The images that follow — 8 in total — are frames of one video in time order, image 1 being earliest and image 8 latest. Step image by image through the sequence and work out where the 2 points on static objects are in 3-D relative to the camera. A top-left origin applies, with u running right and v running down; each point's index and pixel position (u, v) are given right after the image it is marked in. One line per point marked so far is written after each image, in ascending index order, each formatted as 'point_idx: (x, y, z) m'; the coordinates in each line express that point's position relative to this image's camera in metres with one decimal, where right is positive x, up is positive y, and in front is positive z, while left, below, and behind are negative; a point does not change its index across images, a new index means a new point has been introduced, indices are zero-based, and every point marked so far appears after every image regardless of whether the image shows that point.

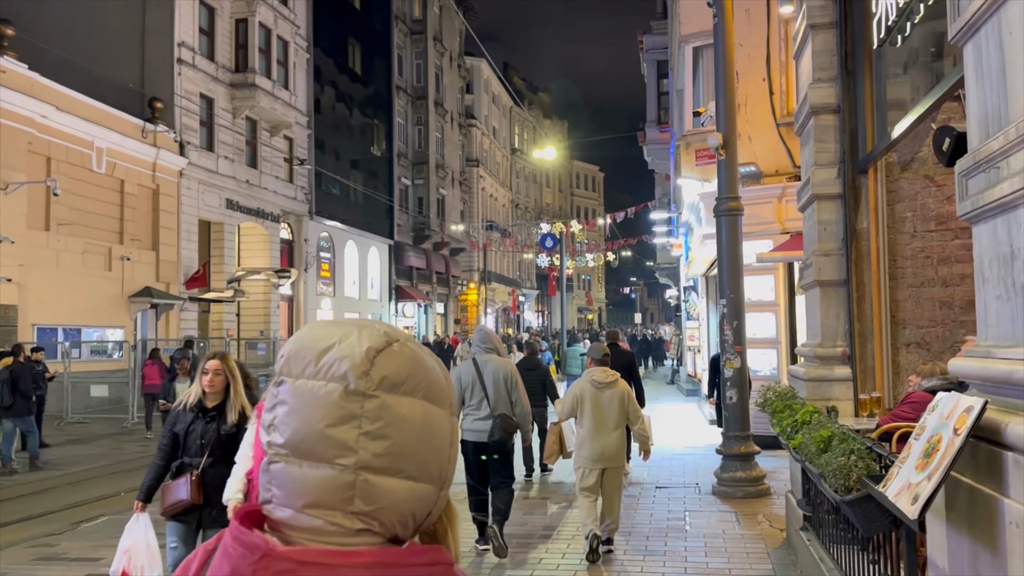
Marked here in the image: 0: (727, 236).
0: (+2.5, +0.6, +9.4) m
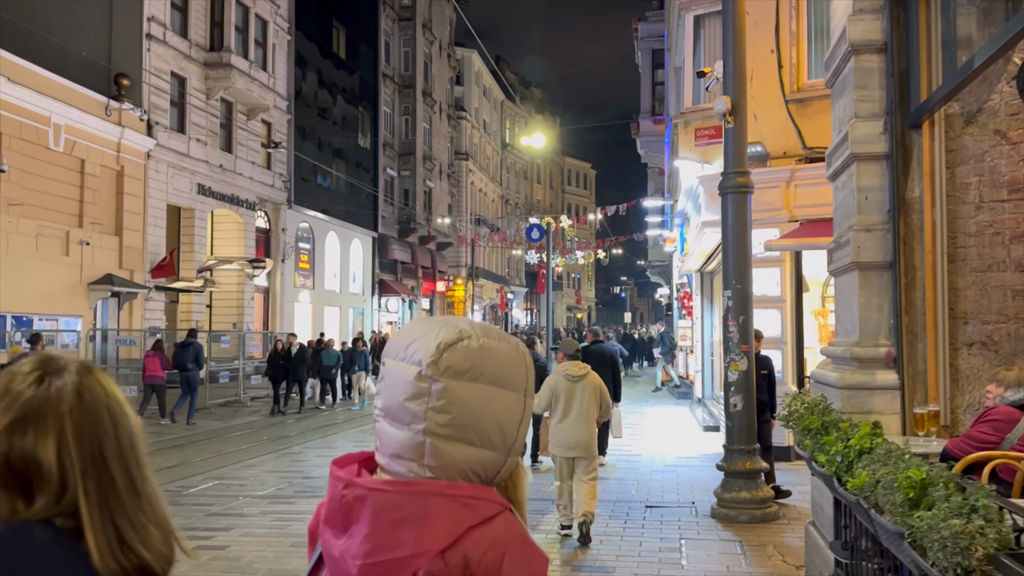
0: (+2.2, +0.7, +8.1) m
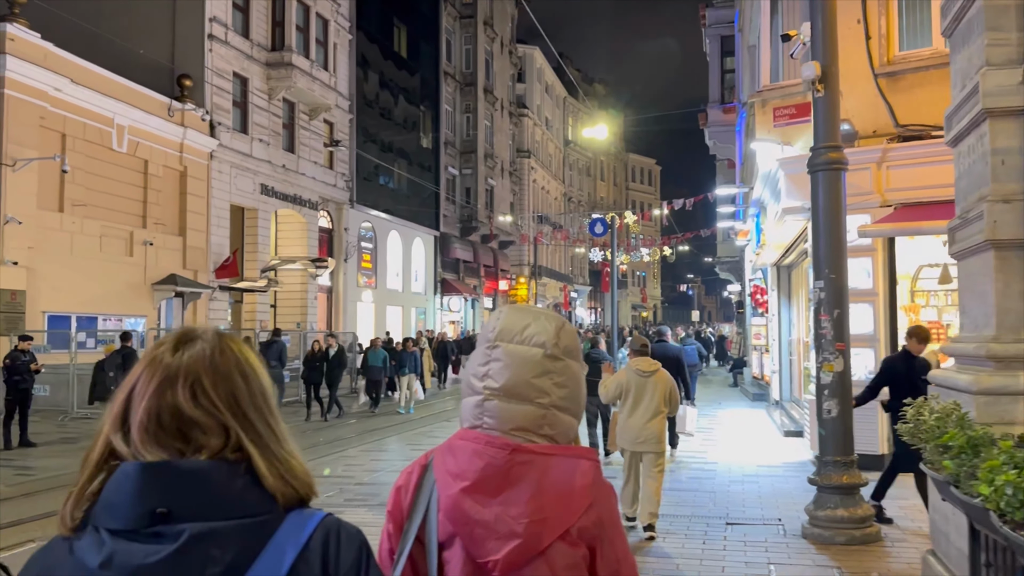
0: (+2.8, +0.8, +7.1) m
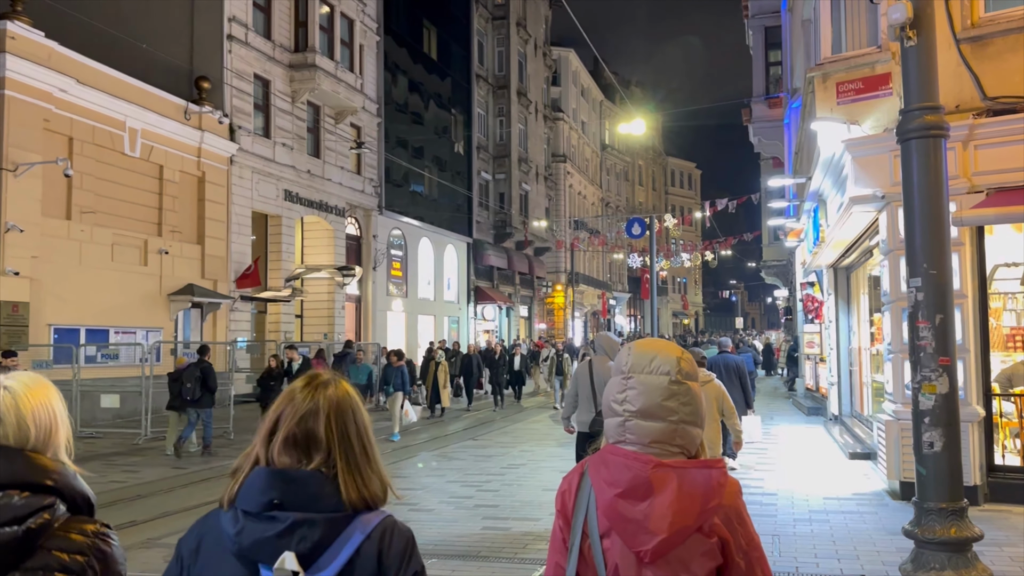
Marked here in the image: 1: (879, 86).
0: (+2.9, +0.8, +5.6) m
1: (+4.4, +2.4, +9.7) m
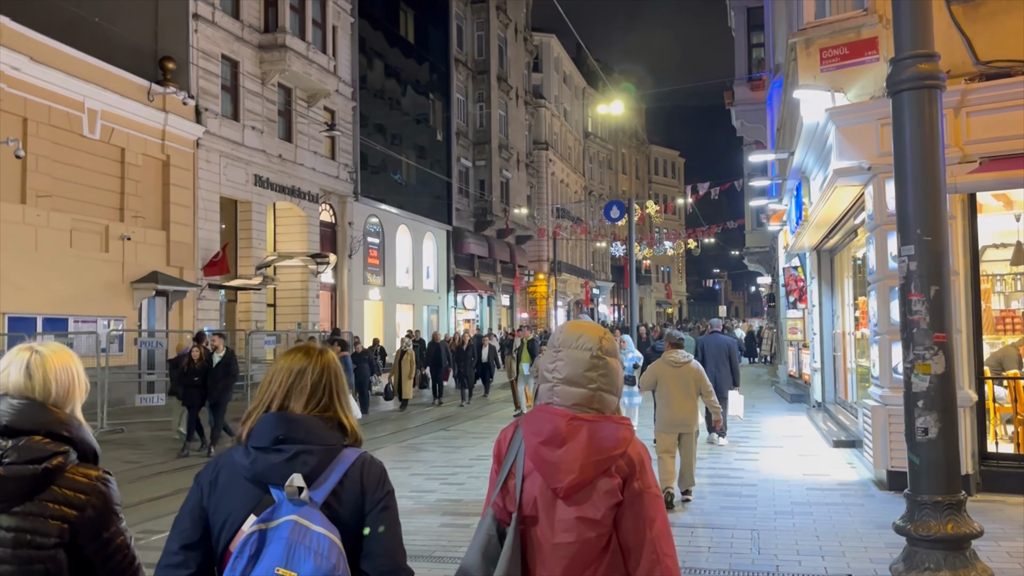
0: (+2.5, +1.0, +5.1) m
1: (+4.0, +2.7, +9.1) m
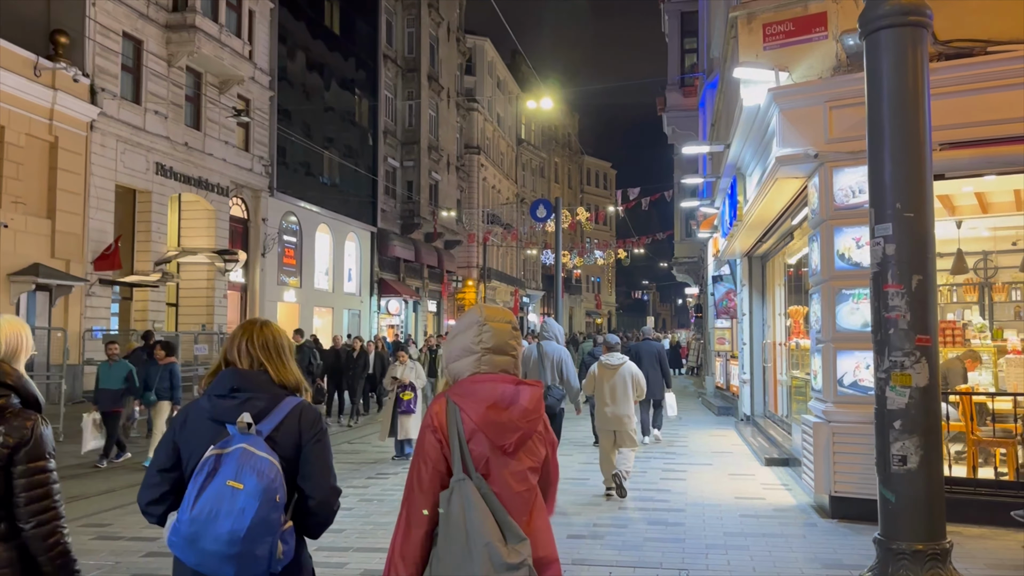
0: (+1.9, +1.0, +4.0) m
1: (+3.1, +2.7, +8.2) m
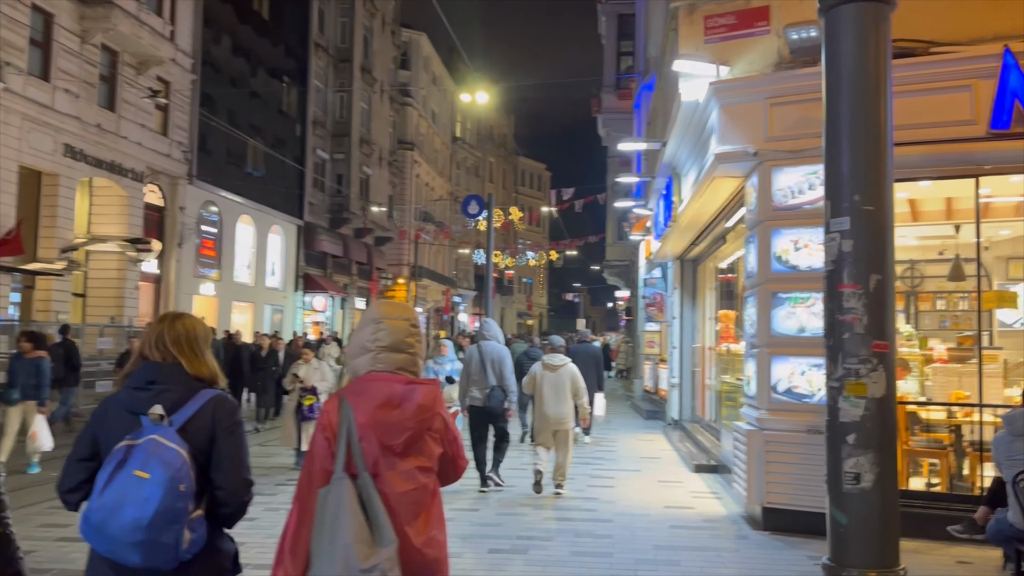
0: (+1.6, +1.0, +3.7) m
1: (+2.4, +2.6, +7.9) m
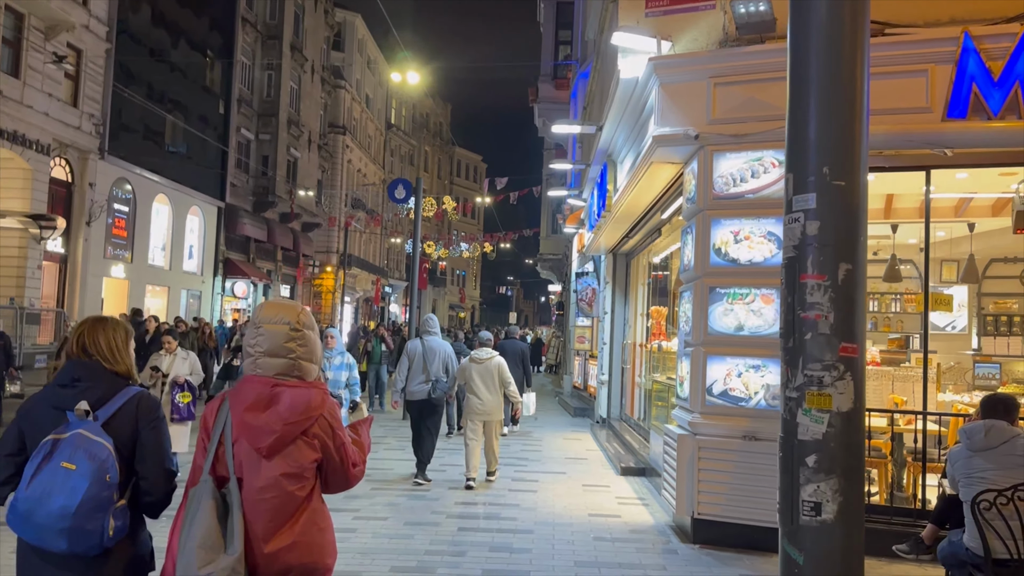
0: (+1.2, +1.1, +3.1) m
1: (+1.7, +2.7, +7.4) m
